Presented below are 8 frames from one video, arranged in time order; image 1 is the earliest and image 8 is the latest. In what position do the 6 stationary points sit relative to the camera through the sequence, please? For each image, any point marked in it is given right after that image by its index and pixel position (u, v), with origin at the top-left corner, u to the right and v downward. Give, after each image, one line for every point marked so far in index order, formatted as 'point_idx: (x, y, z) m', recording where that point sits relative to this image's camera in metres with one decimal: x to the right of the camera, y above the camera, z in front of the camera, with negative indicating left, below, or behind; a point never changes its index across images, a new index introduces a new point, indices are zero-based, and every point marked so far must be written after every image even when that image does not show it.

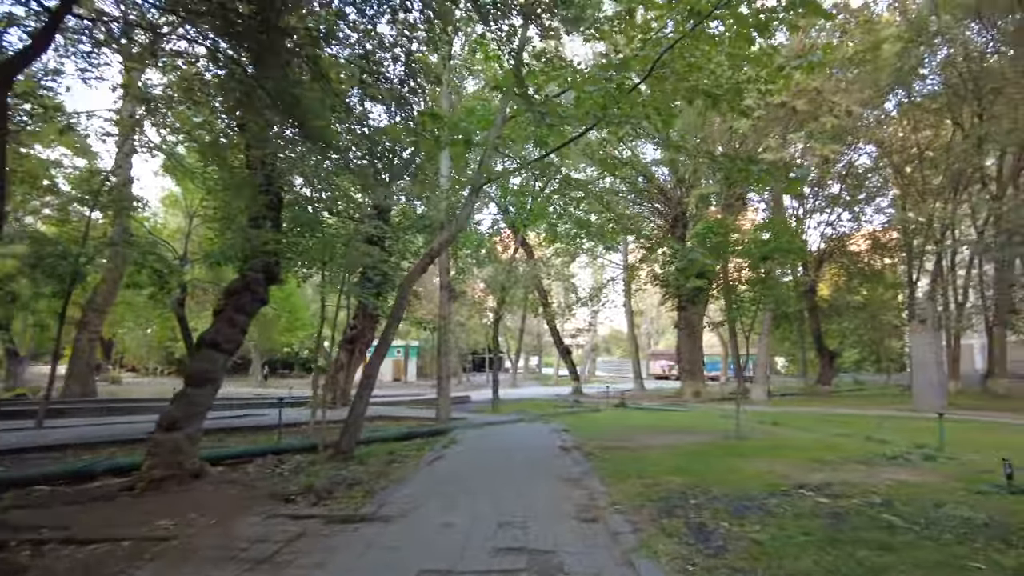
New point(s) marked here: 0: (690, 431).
0: (+3.4, -2.7, +12.4) m
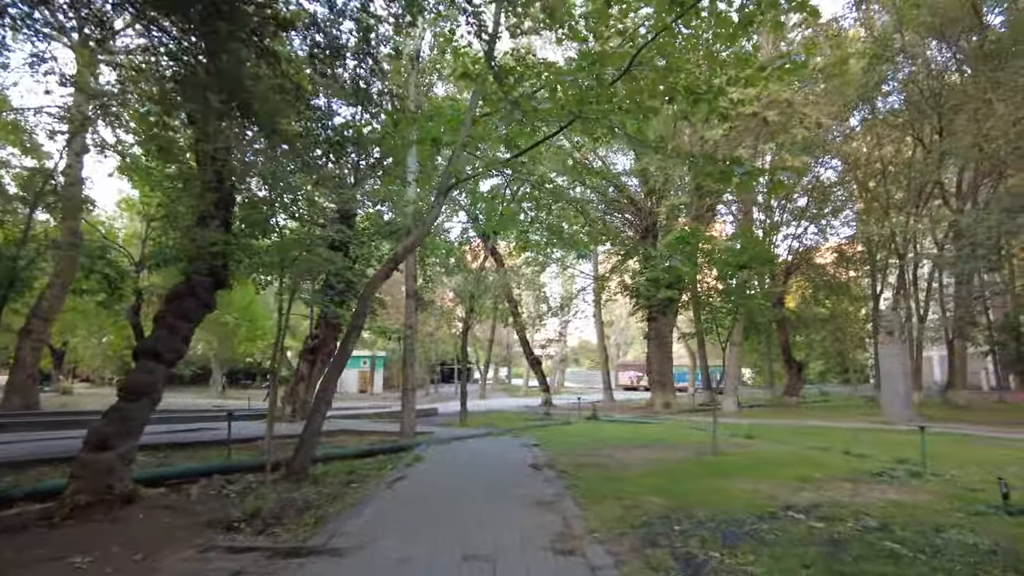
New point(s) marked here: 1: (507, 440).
0: (+2.8, -2.9, +11.9) m
1: (-0.1, -3.3, +14.1) m
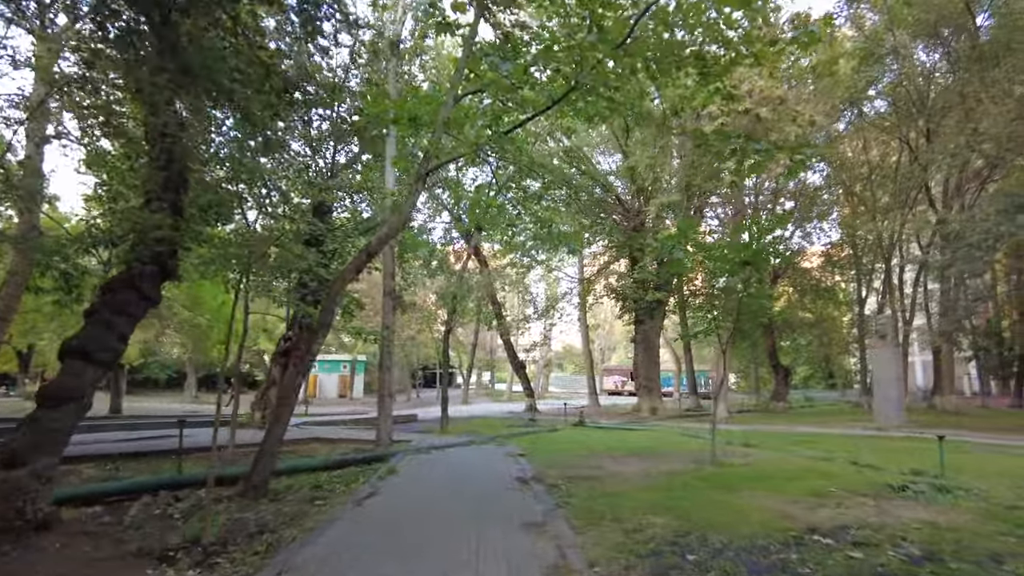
0: (+2.5, -2.8, +11.2) m
1: (-0.4, -3.2, +13.2) m
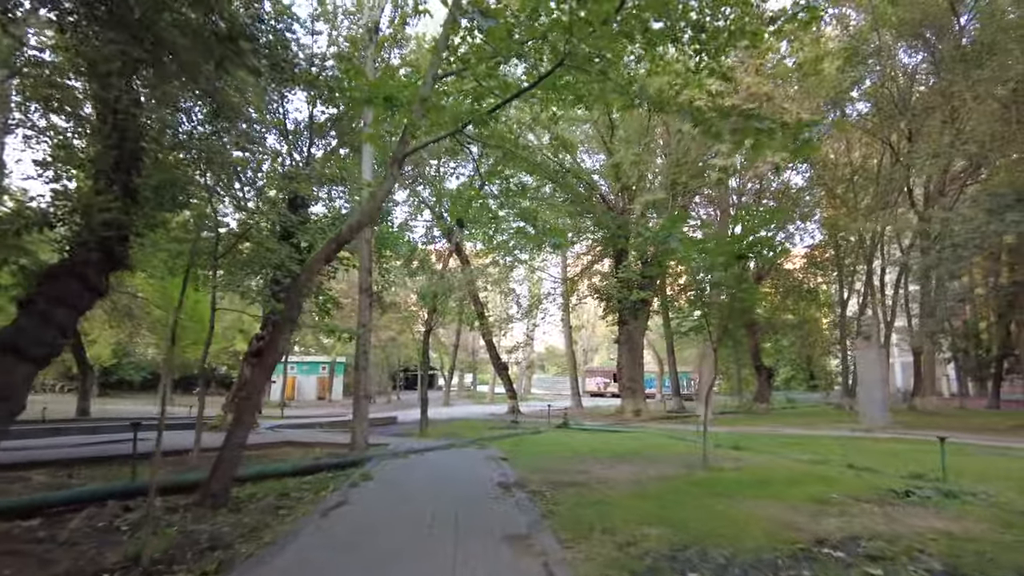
0: (+2.2, -2.8, +10.7) m
1: (-0.8, -3.2, +12.7) m
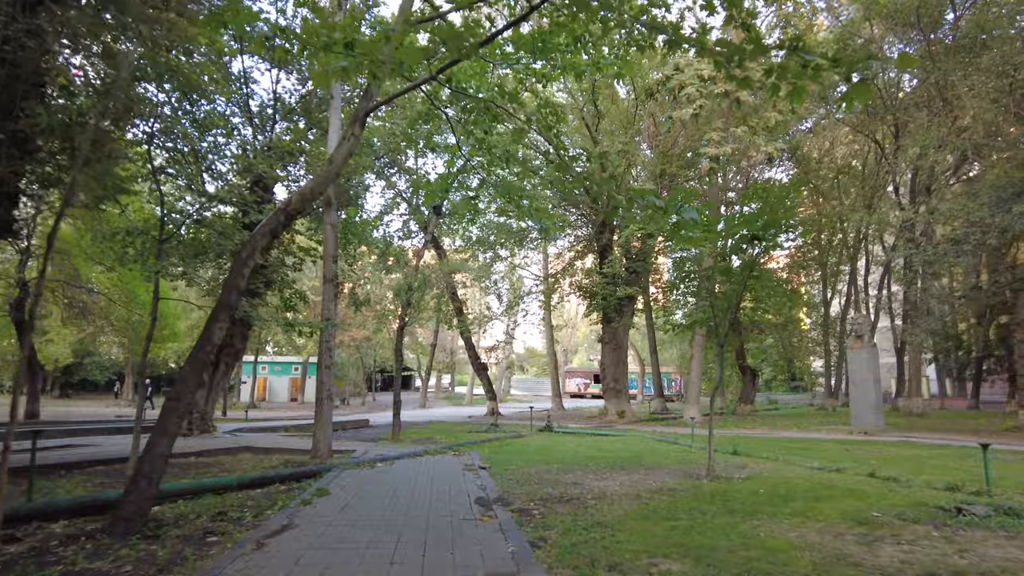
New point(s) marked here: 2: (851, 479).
0: (+1.9, -2.6, +9.6) m
1: (-1.1, -3.0, +11.5) m
2: (+4.3, -2.4, +8.3) m
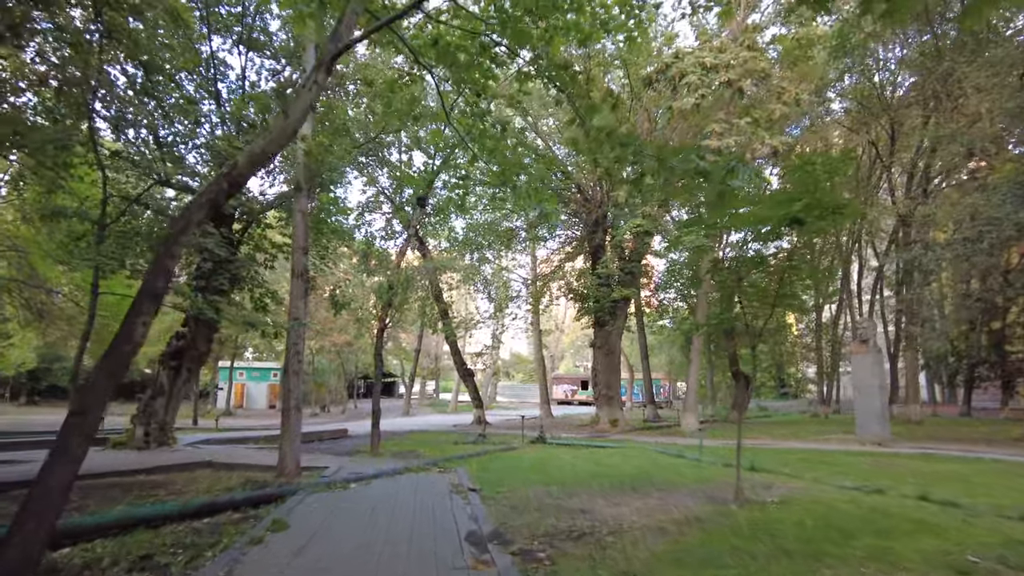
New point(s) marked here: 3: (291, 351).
0: (+1.9, -2.5, +8.4) m
1: (-1.3, -2.9, +10.2) m
2: (+4.3, -2.3, +7.1) m
3: (-3.5, -1.0, +10.3) m
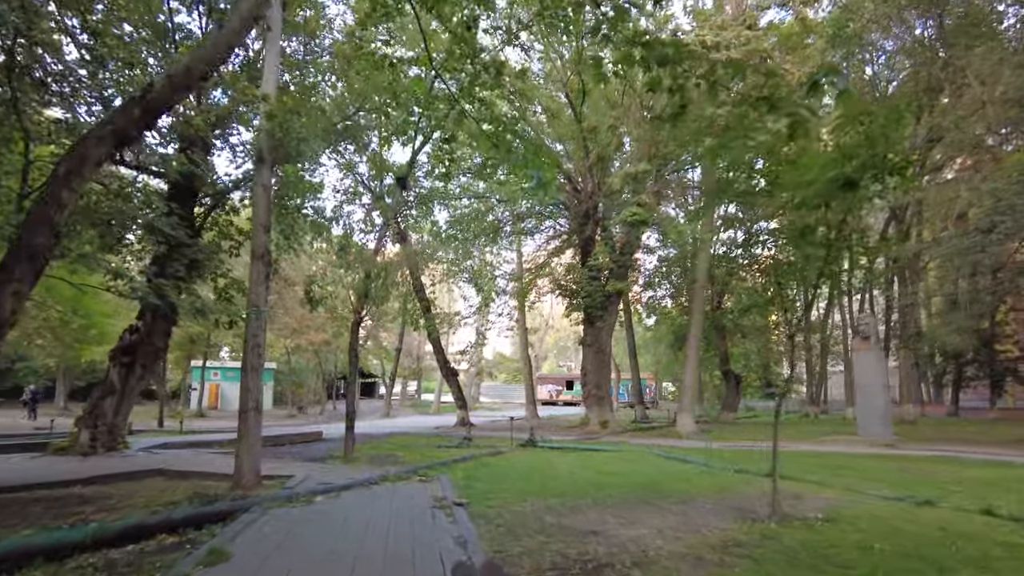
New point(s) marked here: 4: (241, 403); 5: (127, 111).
0: (+1.8, -2.3, +7.2) m
1: (-1.4, -2.7, +8.9) m
2: (+4.2, -2.1, +6.0) m
3: (-3.6, -0.8, +9.0) m
4: (-3.7, -1.6, +8.9) m
5: (-2.5, +1.1, +4.5) m
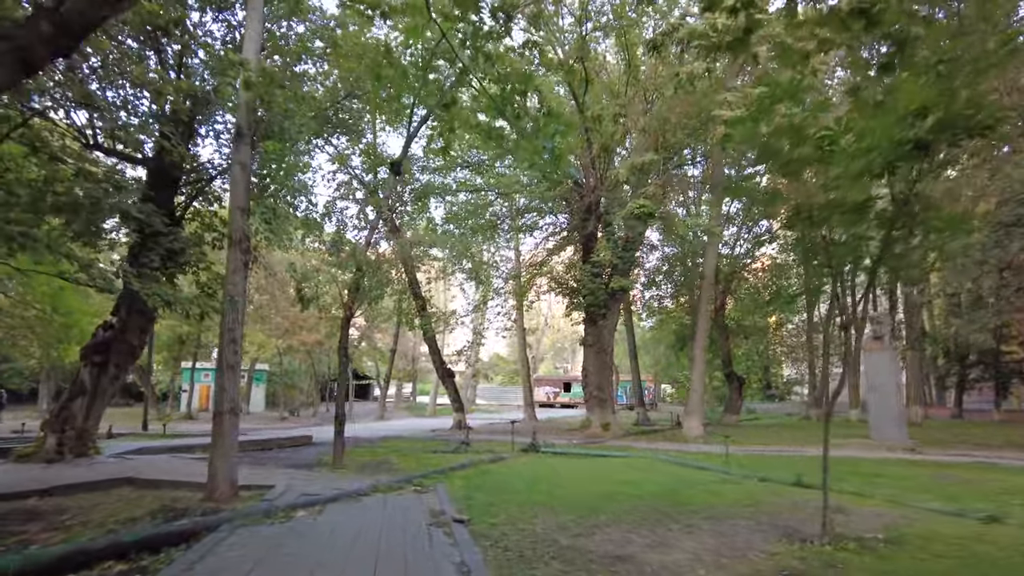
0: (+1.9, -2.2, +6.3) m
1: (-1.3, -2.6, +8.1) m
2: (+4.3, -2.0, +5.2) m
3: (-3.5, -0.6, +8.1) m
4: (-3.6, -1.4, +8.0) m
5: (-2.4, +1.2, +3.7) m
